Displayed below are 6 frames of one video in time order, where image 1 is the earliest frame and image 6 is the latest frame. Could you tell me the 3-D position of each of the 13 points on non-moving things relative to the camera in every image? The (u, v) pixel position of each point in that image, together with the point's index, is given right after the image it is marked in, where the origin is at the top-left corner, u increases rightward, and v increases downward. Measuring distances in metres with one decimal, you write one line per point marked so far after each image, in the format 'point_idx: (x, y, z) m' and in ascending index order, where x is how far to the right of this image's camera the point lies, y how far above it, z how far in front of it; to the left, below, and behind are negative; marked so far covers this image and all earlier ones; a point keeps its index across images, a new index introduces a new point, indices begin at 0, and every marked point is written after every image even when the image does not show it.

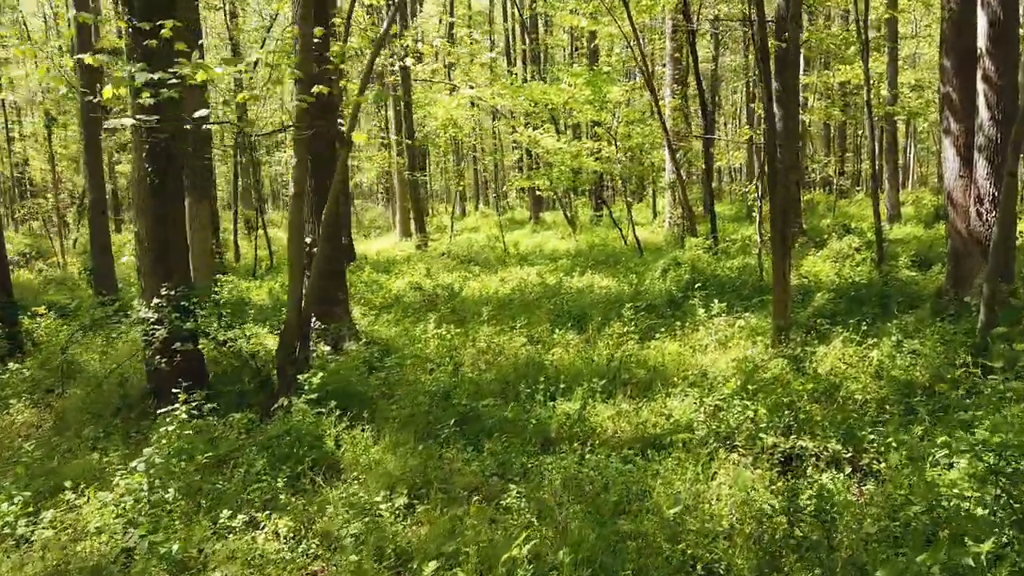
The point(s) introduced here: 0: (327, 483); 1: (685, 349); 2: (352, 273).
0: (-1.4, -1.5, +5.9) m
1: (+2.2, -0.8, +9.6) m
2: (-3.9, +0.4, +18.8) m
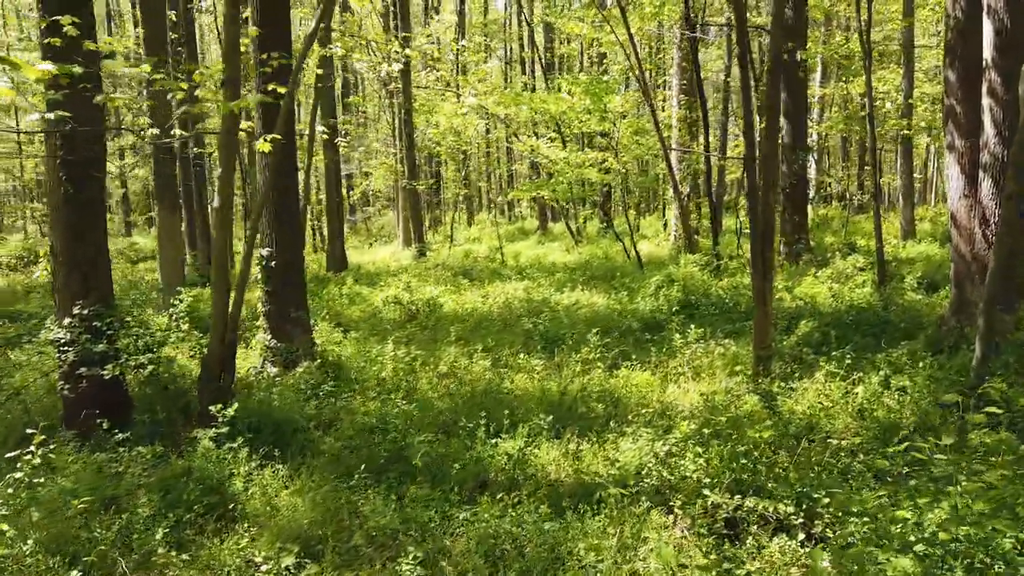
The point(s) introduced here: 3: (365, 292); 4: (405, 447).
0: (-2.0, -1.7, +5.3) m
1: (+1.7, -1.1, +8.9) m
2: (-4.1, +0.1, +18.2) m
3: (-3.2, -0.1, +16.8) m
4: (-1.0, -1.4, +6.8) m
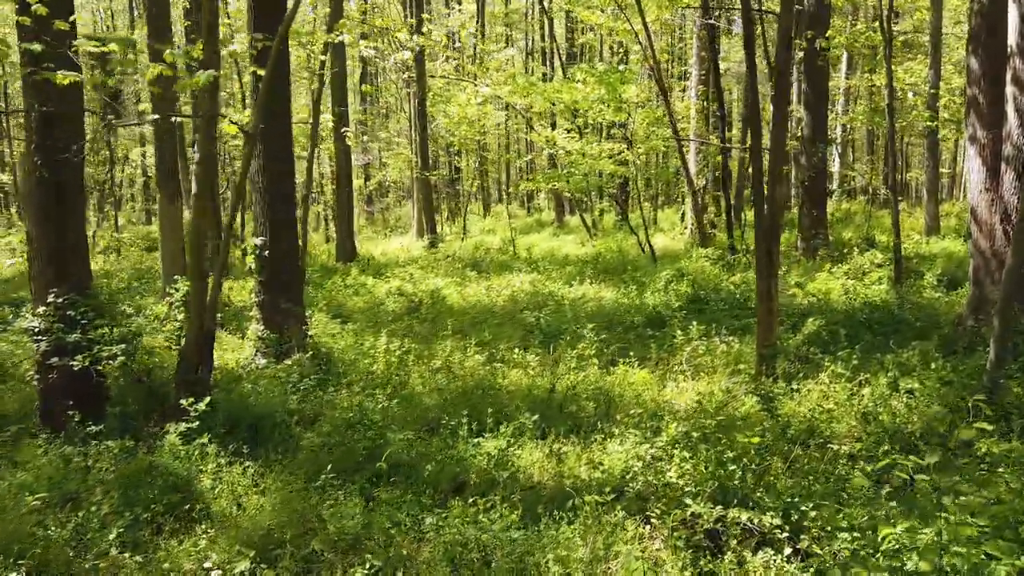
0: (-2.2, -1.6, +5.1) m
1: (+1.6, -1.0, +8.6) m
2: (-3.9, +0.3, +18.0) m
3: (-3.1, +0.1, +16.6) m
4: (-1.1, -1.3, +6.6) m
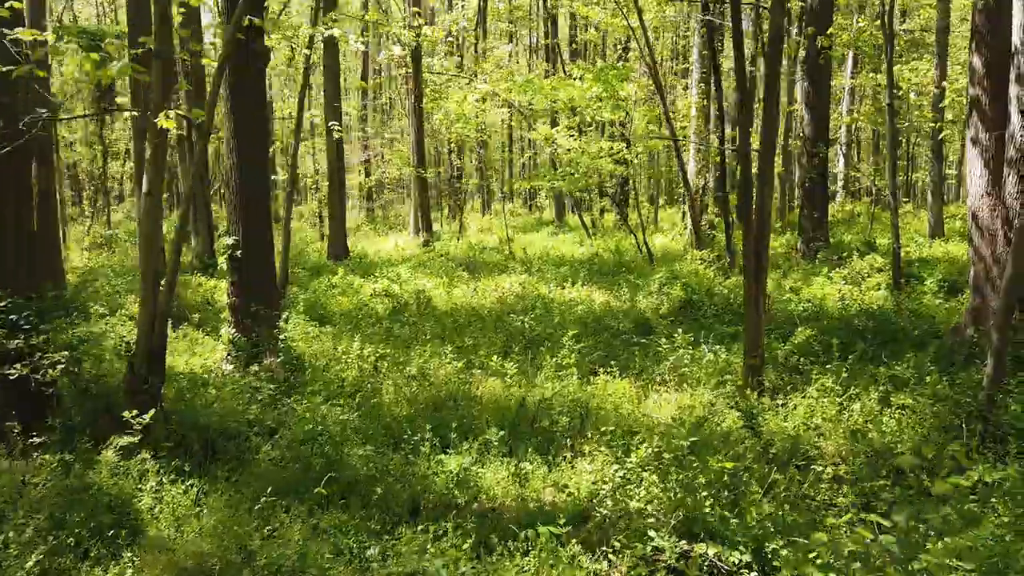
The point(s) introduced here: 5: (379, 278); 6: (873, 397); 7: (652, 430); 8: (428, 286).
0: (-2.5, -1.7, +4.7) m
1: (+1.3, -1.1, +8.2) m
2: (-4.1, +0.3, +17.6) m
3: (-3.3, +0.1, +16.3) m
4: (-1.4, -1.4, +6.2) m
5: (-3.0, +0.2, +17.1) m
6: (+3.4, -1.0, +7.3) m
7: (+1.2, -1.2, +6.8) m
8: (-1.8, 0.0, +16.1) m
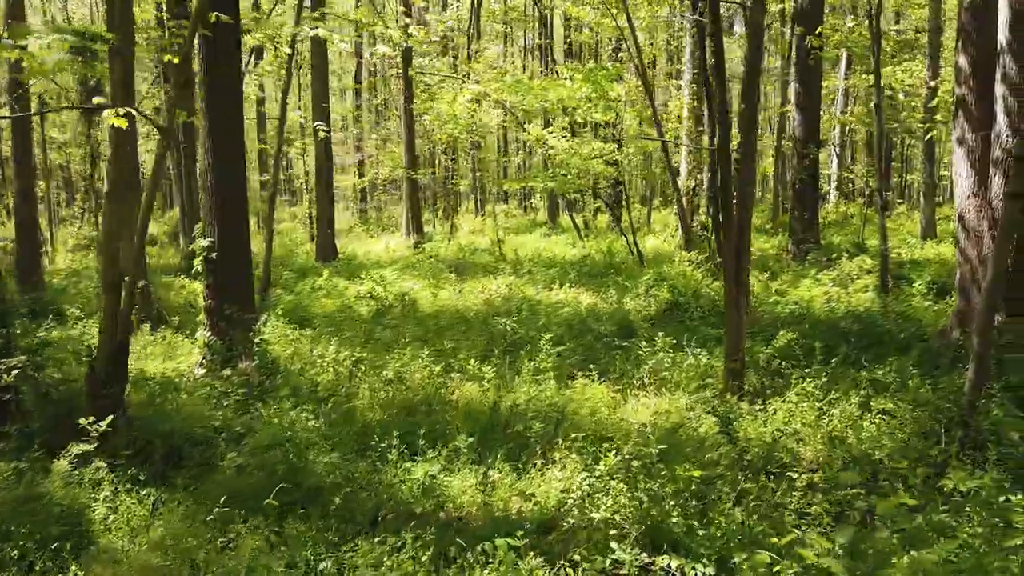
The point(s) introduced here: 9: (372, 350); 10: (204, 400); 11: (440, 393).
0: (-2.8, -1.7, +4.5) m
1: (+1.1, -1.1, +8.0) m
2: (-4.4, +0.3, +17.5) m
3: (-3.6, +0.1, +16.1) m
4: (-1.6, -1.4, +6.0) m
5: (-3.3, +0.2, +17.0) m
6: (+3.2, -1.0, +7.2) m
7: (+1.0, -1.3, +6.7) m
8: (-2.1, 0.0, +15.9) m
9: (-1.9, -0.8, +10.2) m
10: (-3.1, -1.1, +7.7) m
11: (-0.8, -1.1, +8.1) m
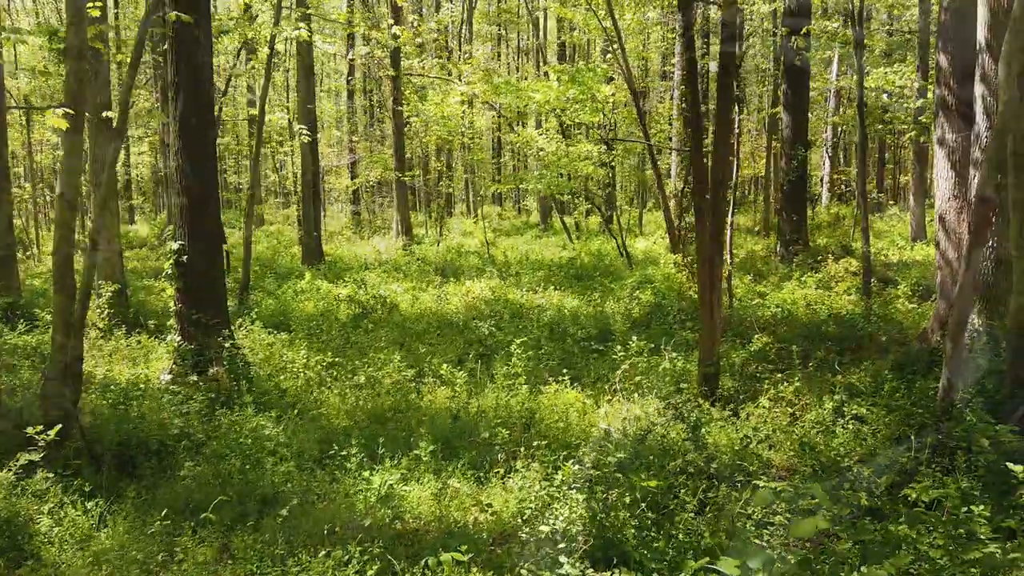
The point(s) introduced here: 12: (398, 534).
0: (-3.1, -1.7, +4.4) m
1: (+0.7, -1.1, +7.9) m
2: (-4.8, +0.2, +17.3) m
3: (-3.9, 0.0, +16.0) m
4: (-1.9, -1.5, +5.9) m
5: (-3.6, +0.1, +16.8) m
6: (+2.9, -1.1, +7.0) m
7: (+0.7, -1.3, +6.5) m
8: (-2.4, -0.1, +15.8) m
9: (-2.2, -0.9, +10.1) m
10: (-3.4, -1.2, +7.5) m
11: (-1.1, -1.2, +8.0) m
12: (-0.7, -1.6, +5.0) m
